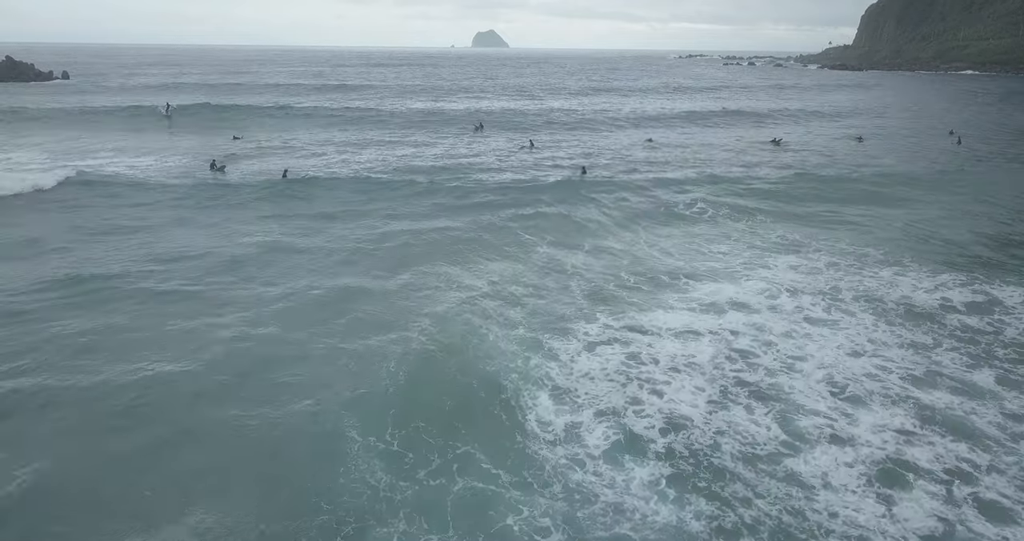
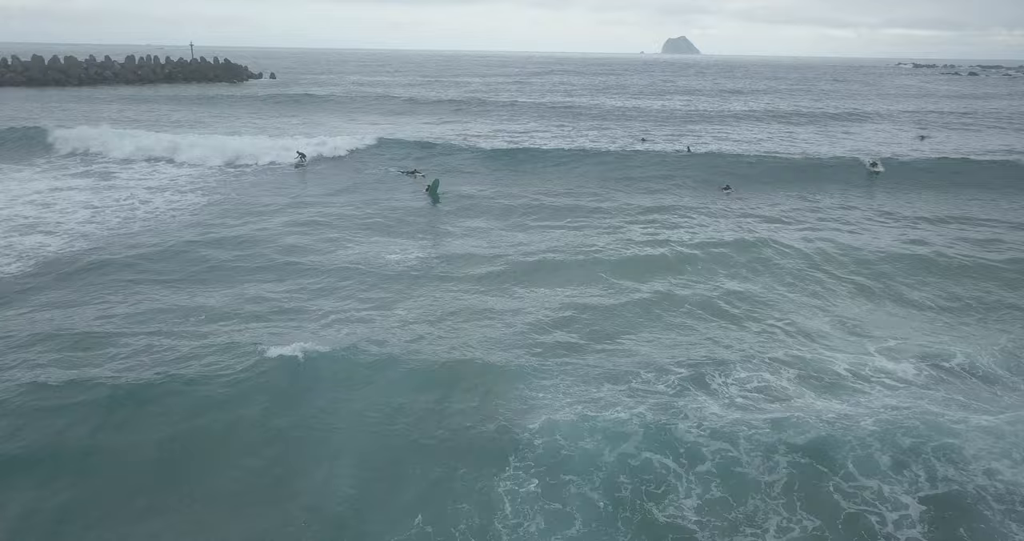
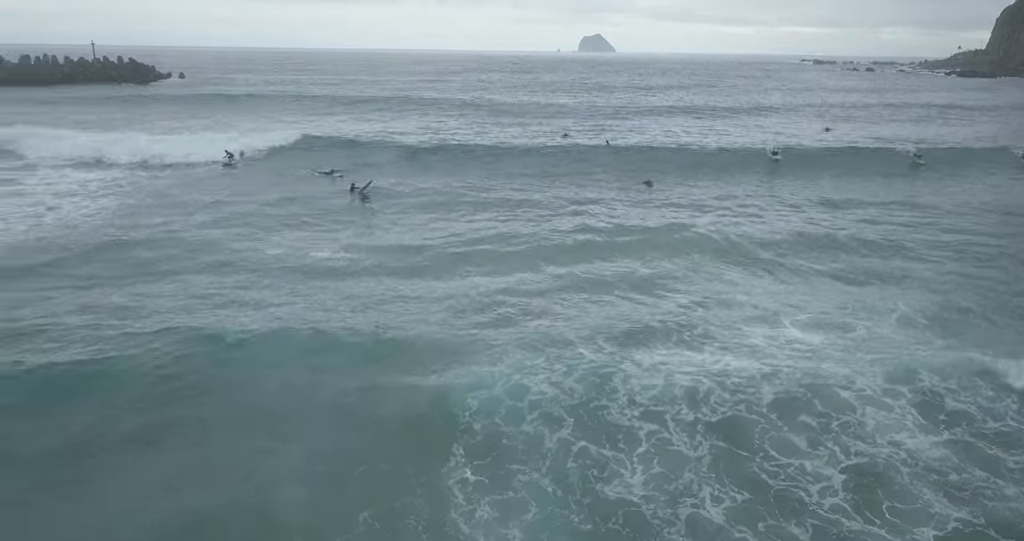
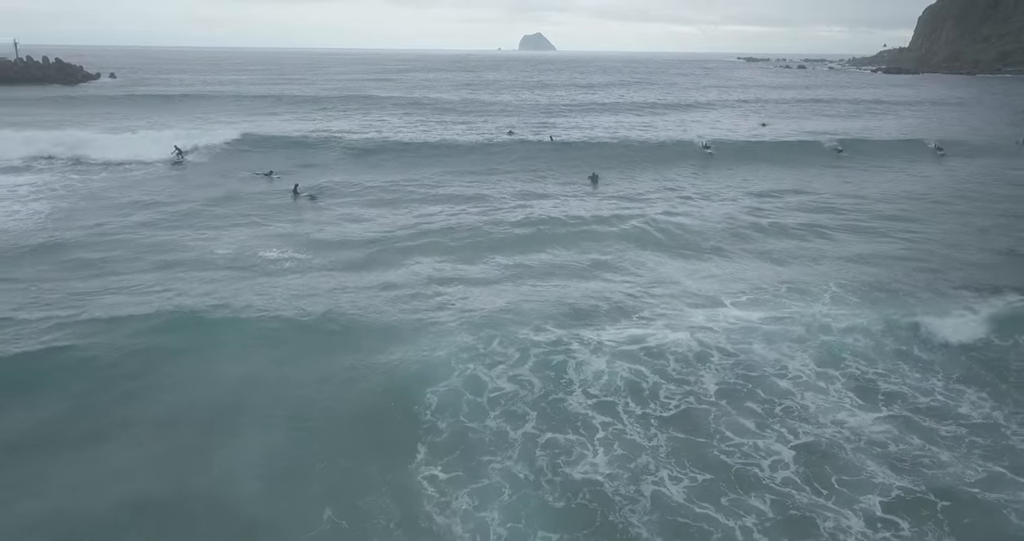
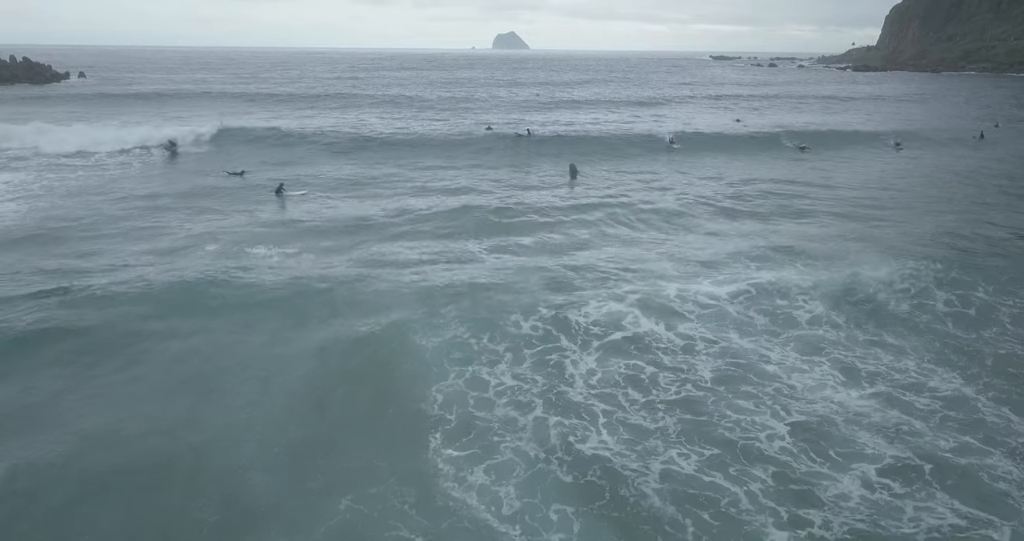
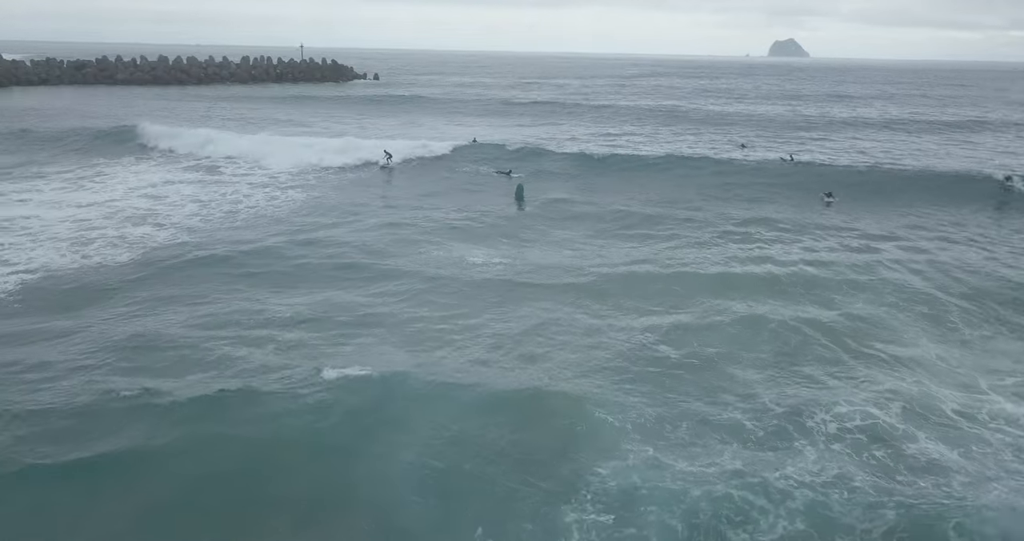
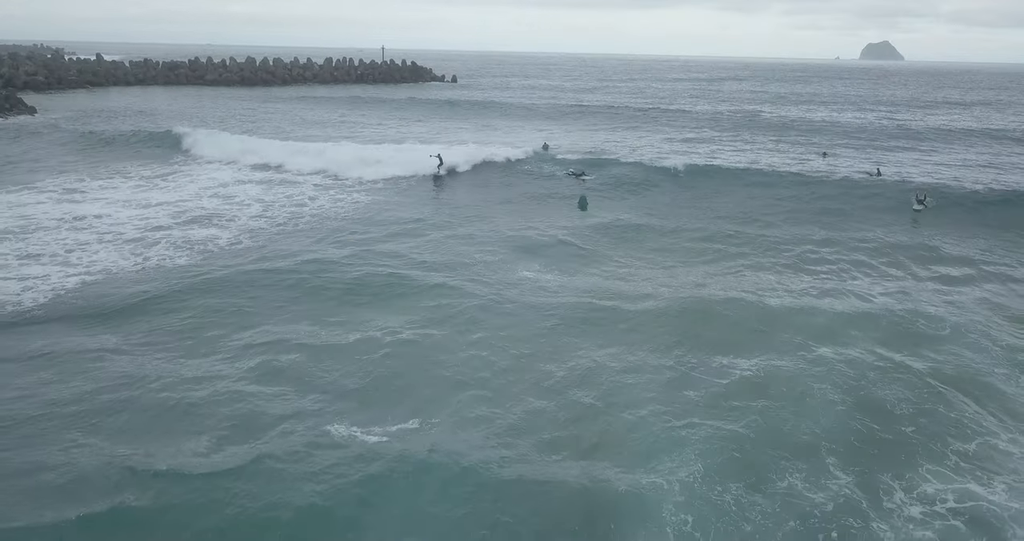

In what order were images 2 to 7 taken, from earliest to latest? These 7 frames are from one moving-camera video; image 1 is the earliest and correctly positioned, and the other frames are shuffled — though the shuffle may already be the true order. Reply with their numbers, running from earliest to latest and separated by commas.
5, 4, 3, 2, 6, 7
